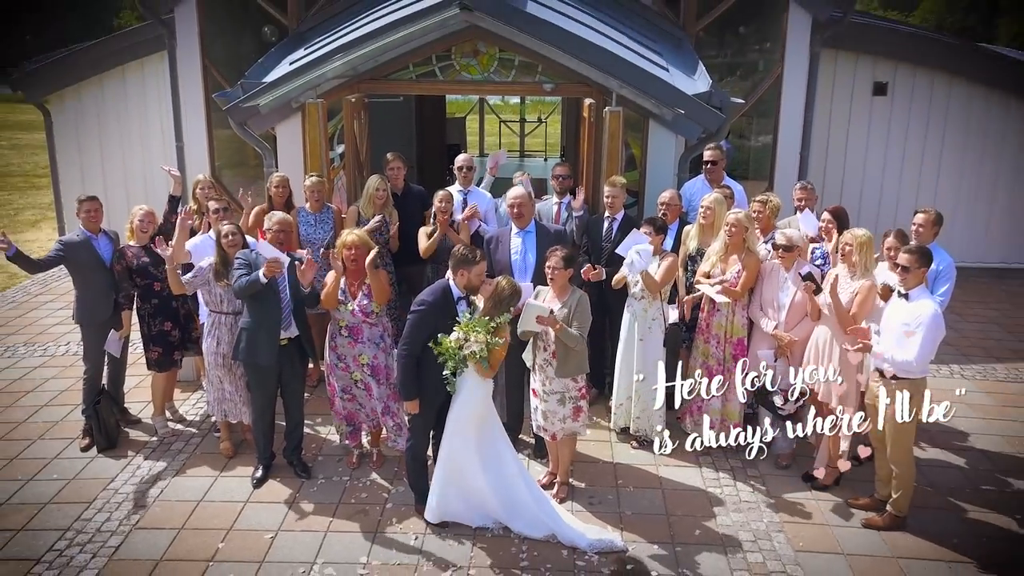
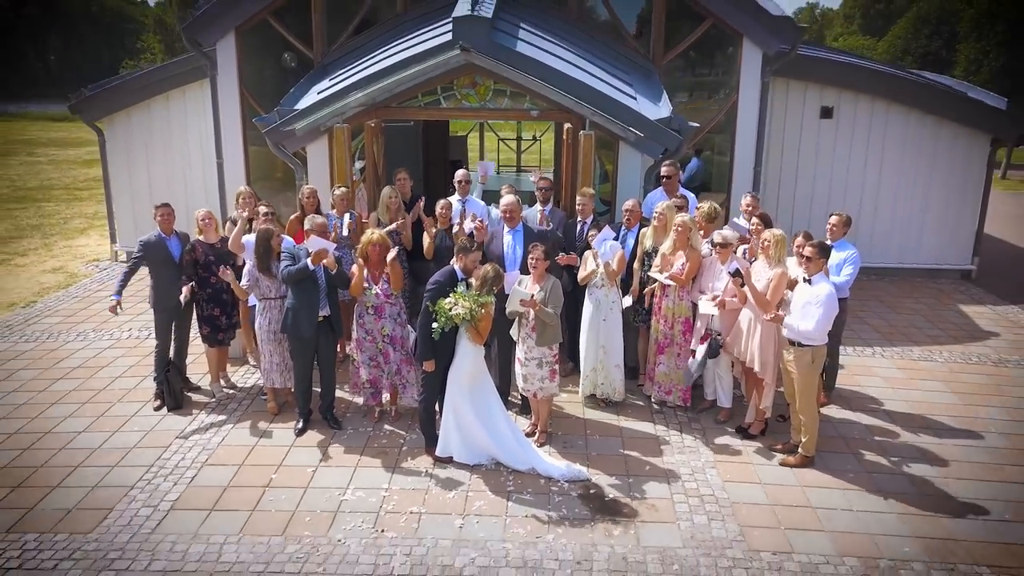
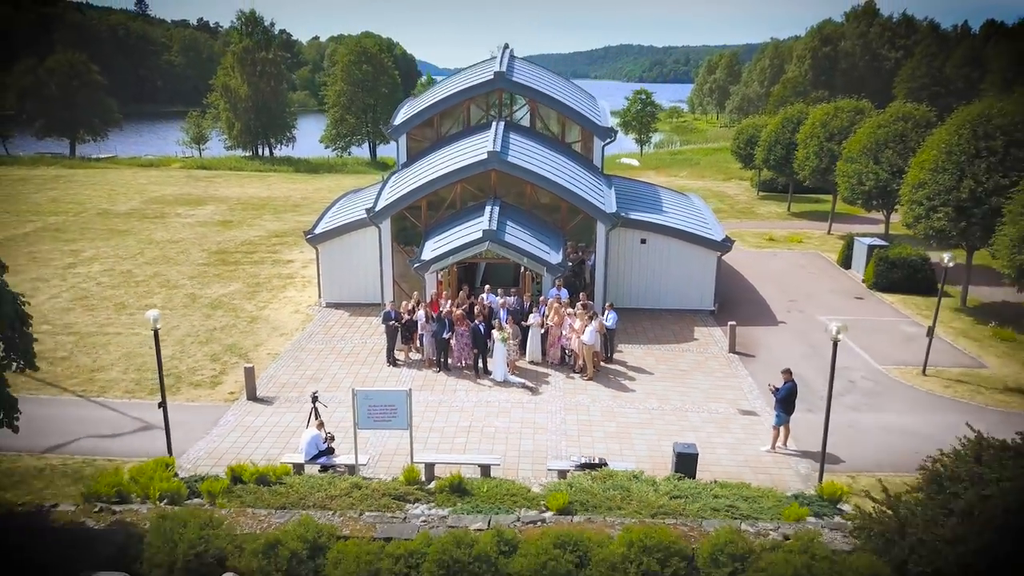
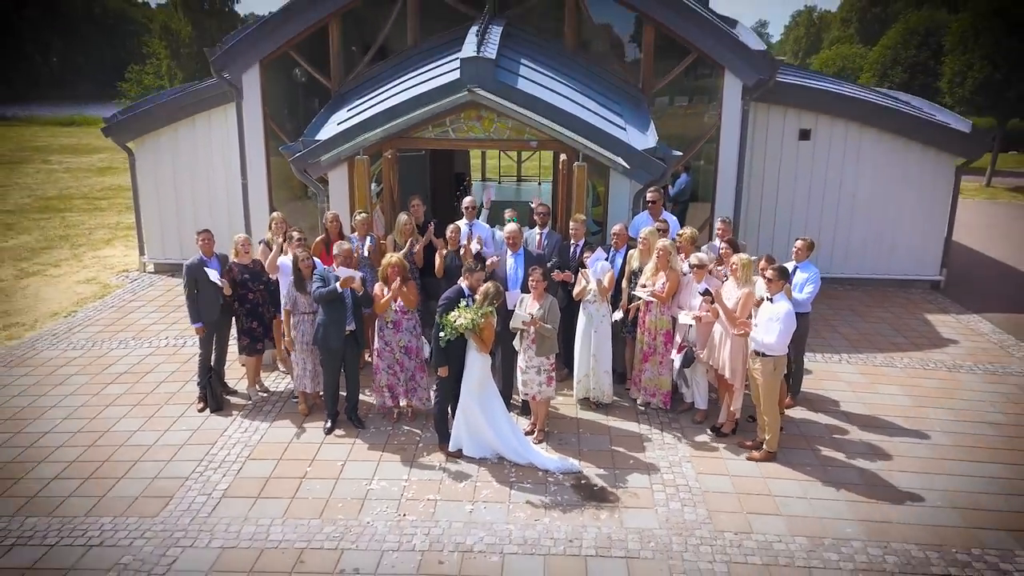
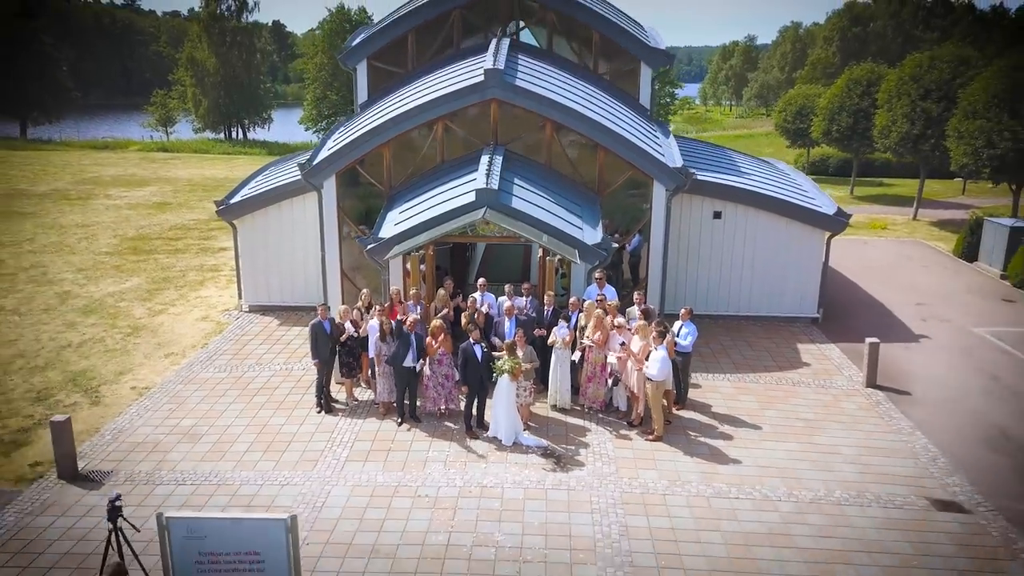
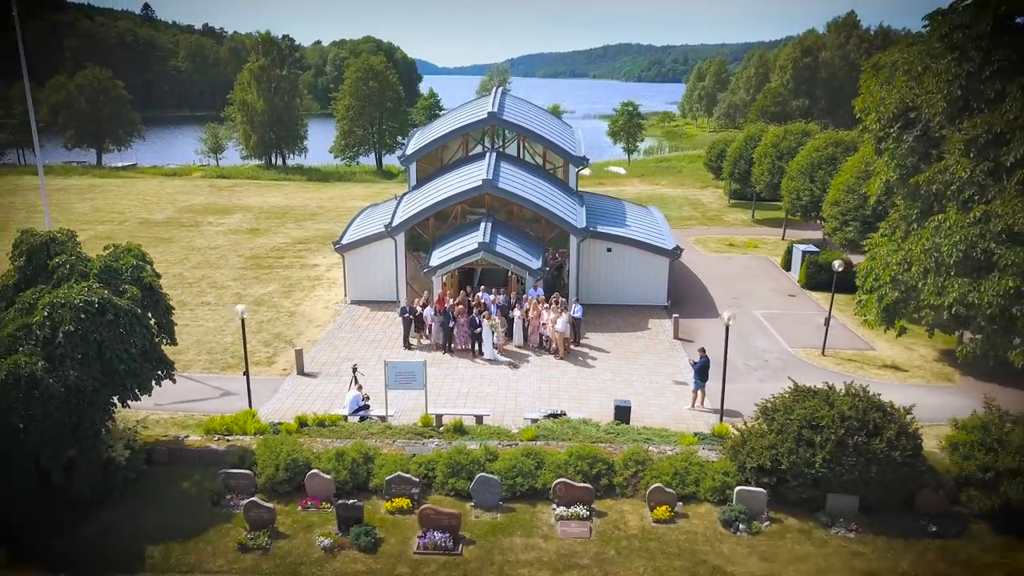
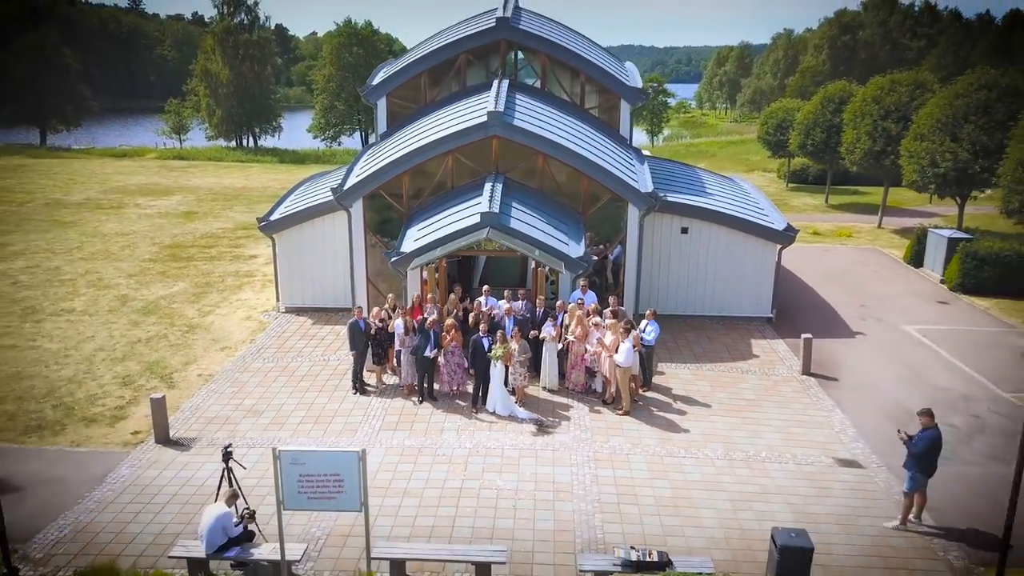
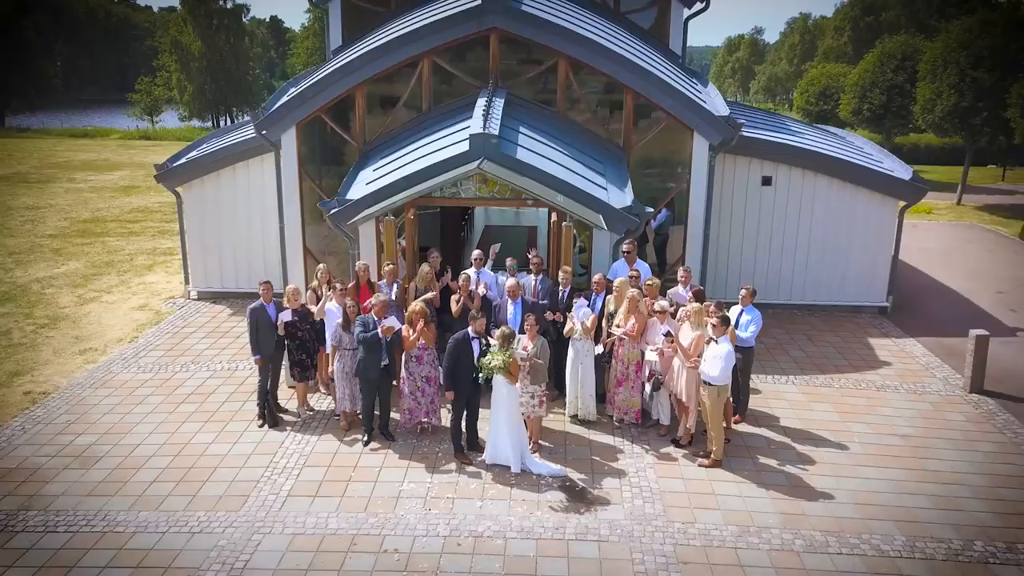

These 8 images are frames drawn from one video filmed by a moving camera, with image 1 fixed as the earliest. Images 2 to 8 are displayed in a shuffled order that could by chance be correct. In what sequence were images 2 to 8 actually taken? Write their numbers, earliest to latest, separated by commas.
2, 4, 8, 5, 7, 3, 6
